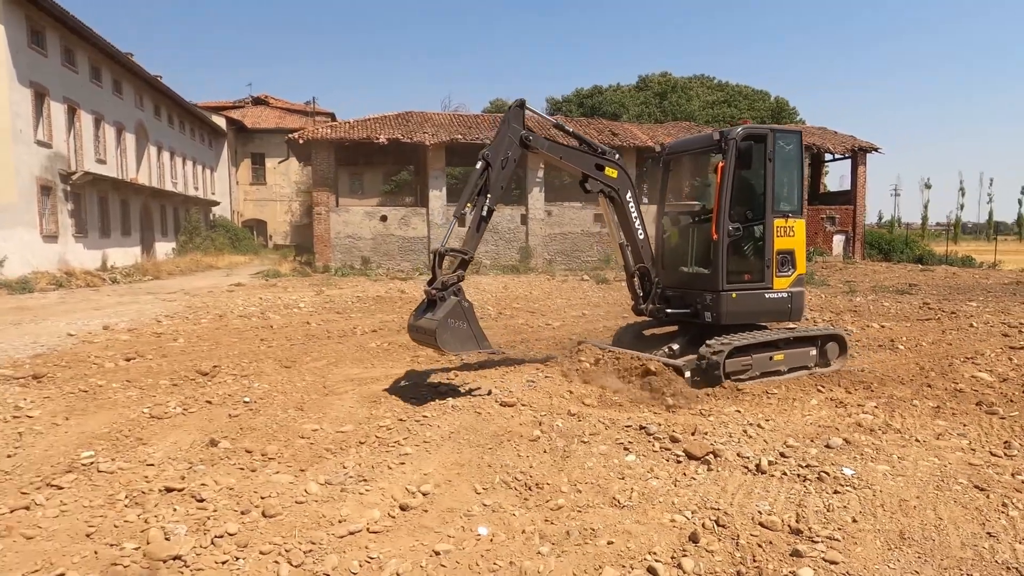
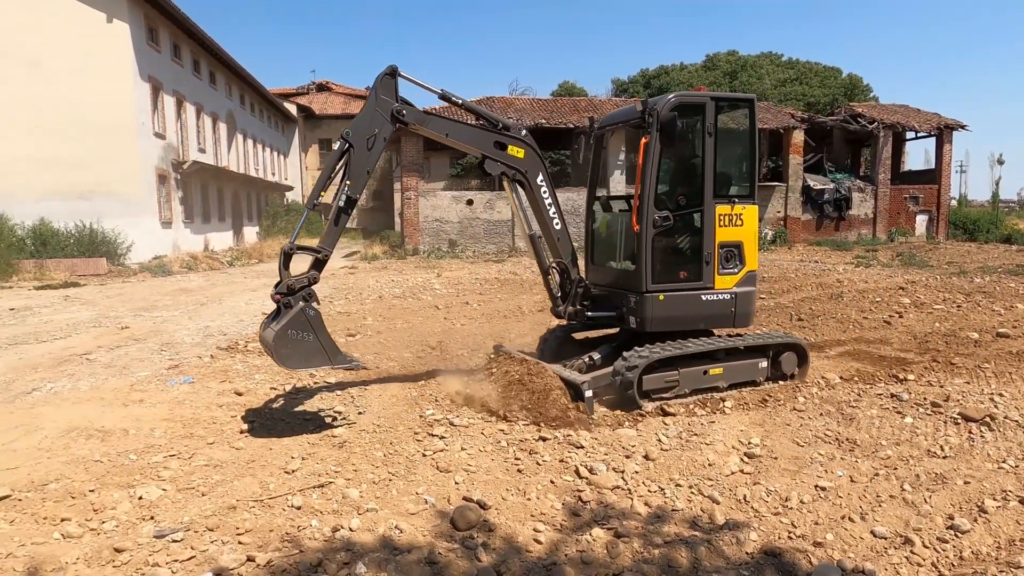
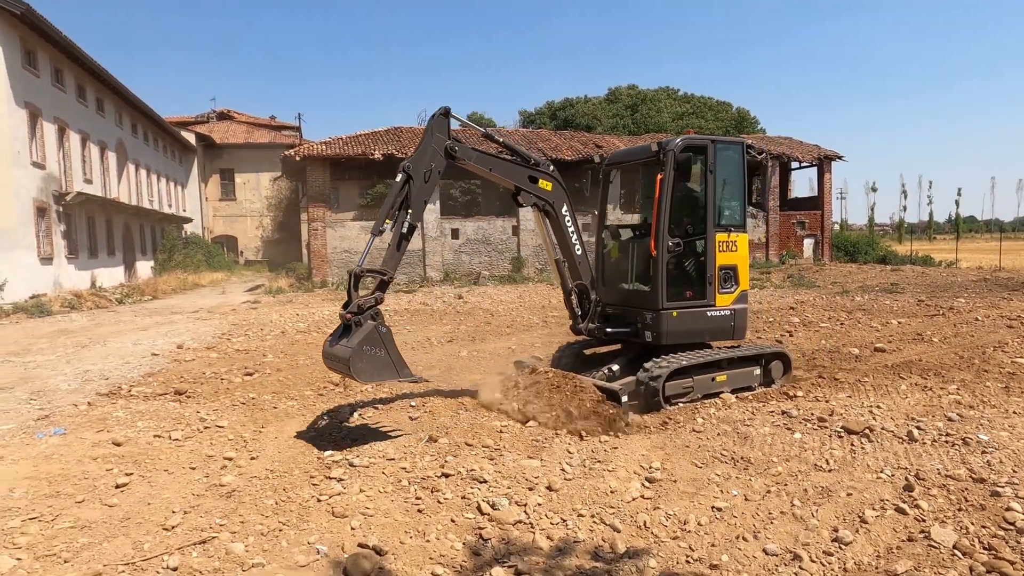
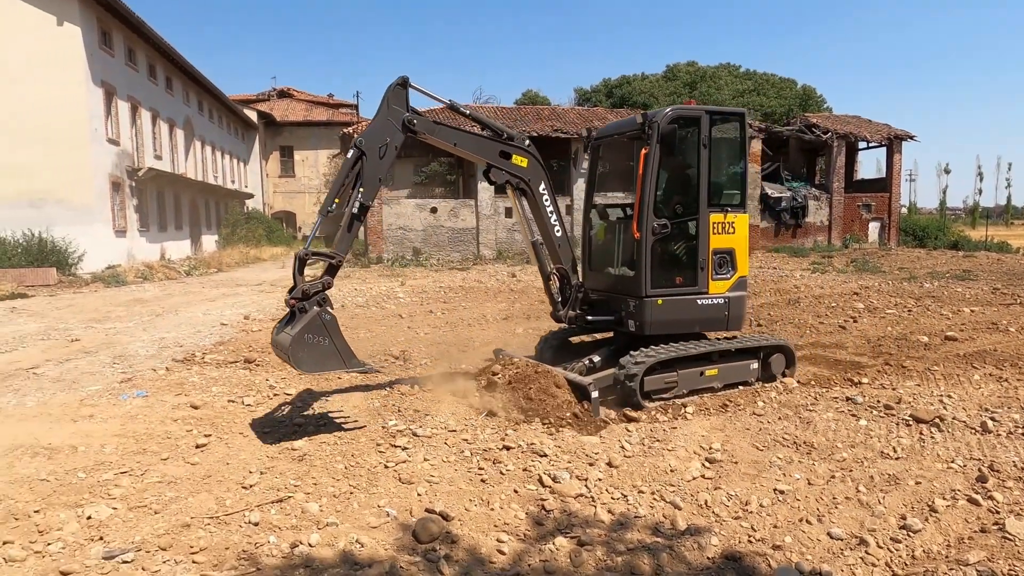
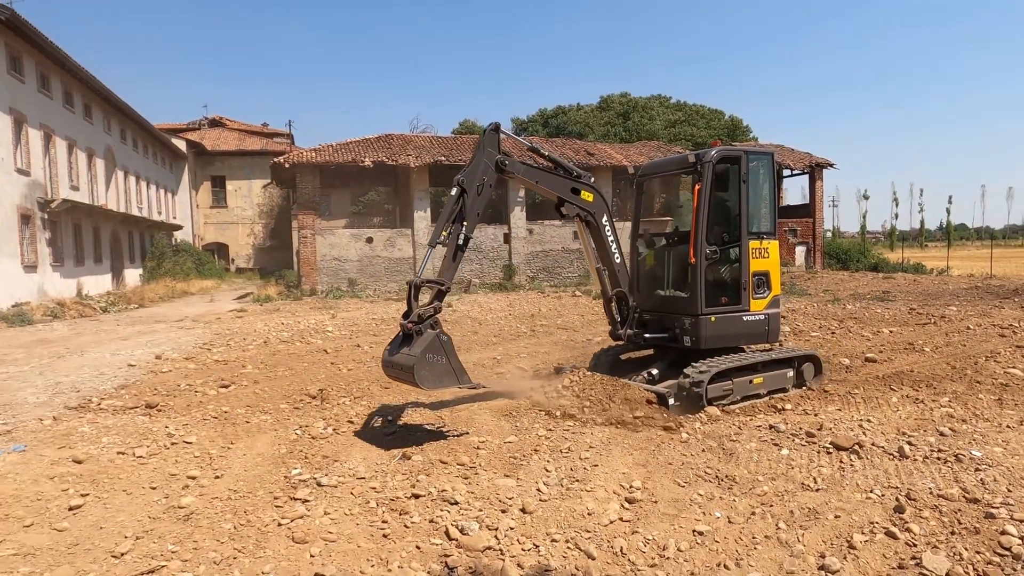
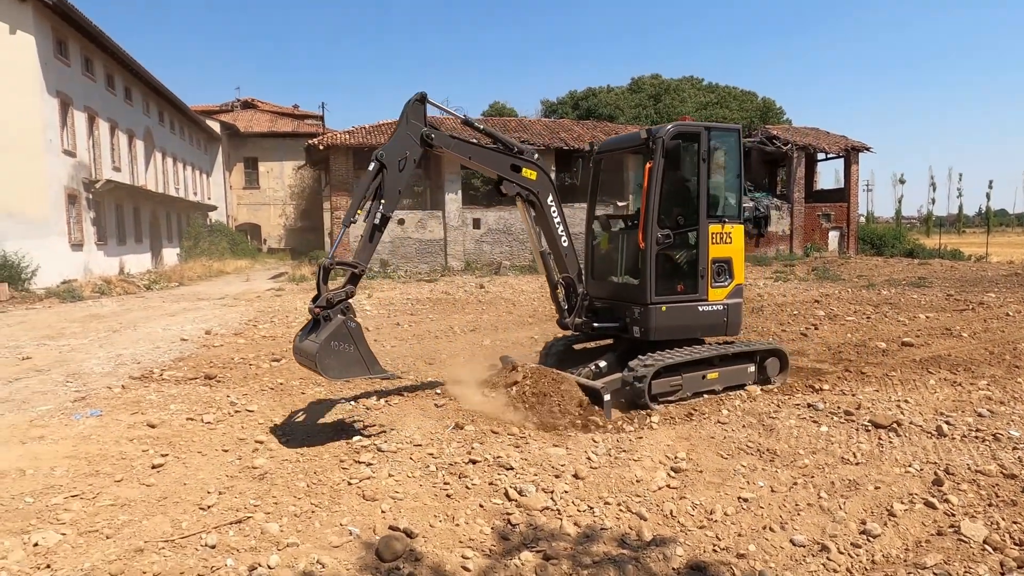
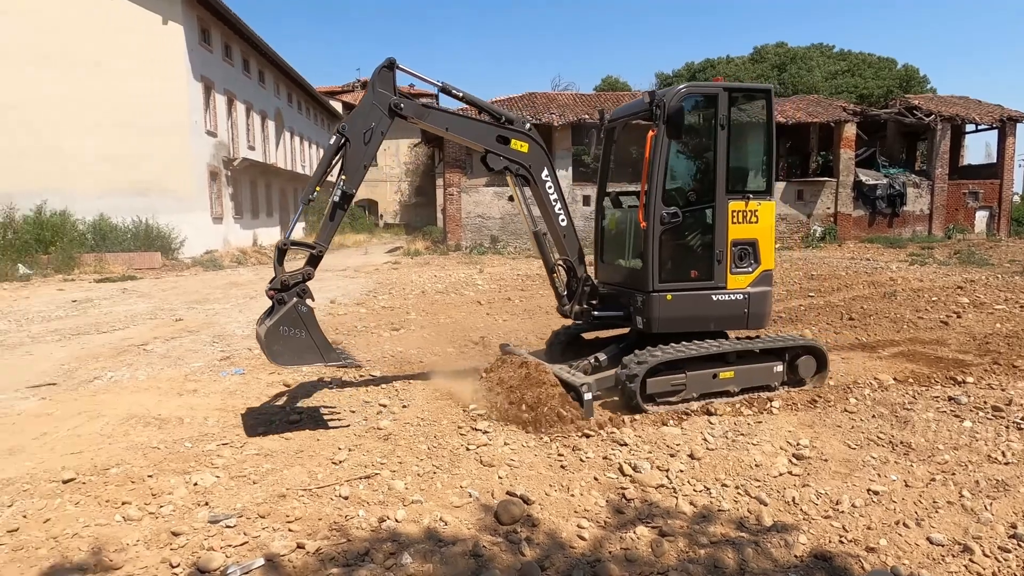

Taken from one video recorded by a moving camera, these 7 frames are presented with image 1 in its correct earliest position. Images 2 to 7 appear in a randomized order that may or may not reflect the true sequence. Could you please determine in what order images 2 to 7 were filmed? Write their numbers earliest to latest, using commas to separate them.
5, 3, 6, 4, 2, 7
